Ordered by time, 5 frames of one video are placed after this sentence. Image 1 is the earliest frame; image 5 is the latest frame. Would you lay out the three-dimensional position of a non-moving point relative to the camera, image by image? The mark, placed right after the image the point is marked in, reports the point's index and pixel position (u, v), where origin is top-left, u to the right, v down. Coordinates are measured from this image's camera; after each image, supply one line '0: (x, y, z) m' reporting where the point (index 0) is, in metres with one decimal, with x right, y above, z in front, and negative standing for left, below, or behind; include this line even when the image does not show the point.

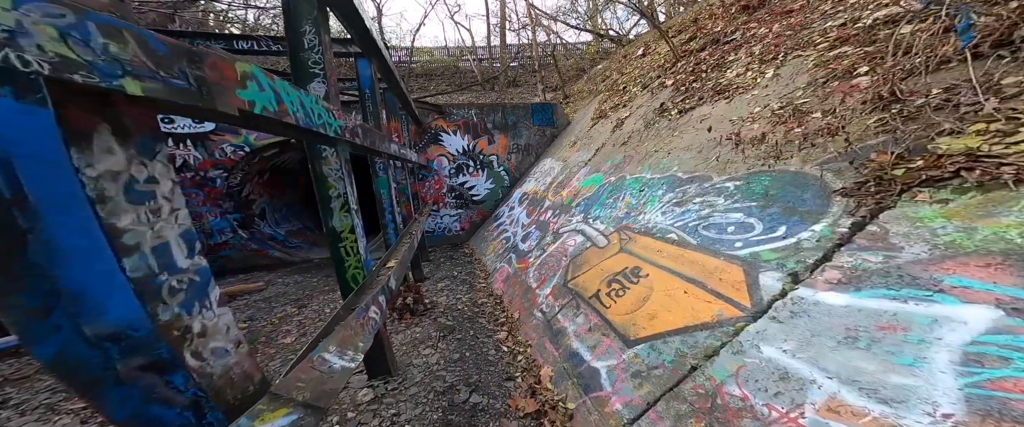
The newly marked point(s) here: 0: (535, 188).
0: (+0.6, +0.5, +8.0) m
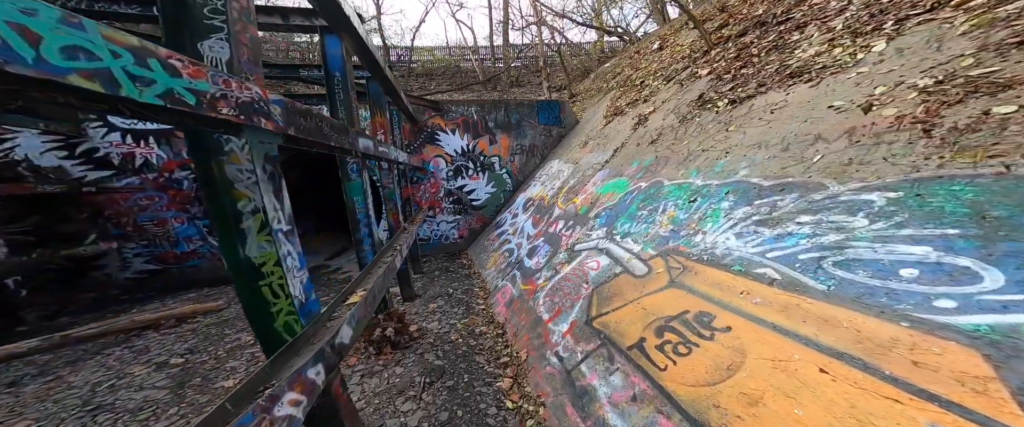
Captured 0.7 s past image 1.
0: (+0.6, +0.3, +7.2) m
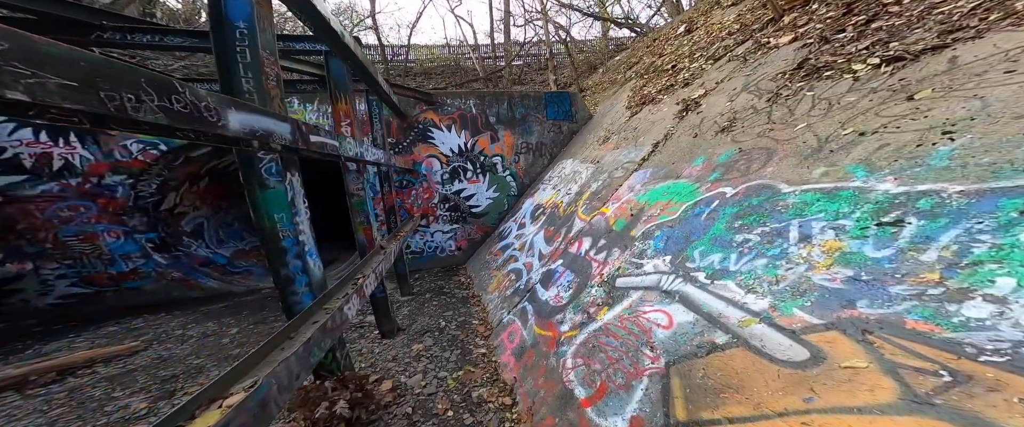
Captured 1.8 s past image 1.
0: (+0.7, +0.2, +5.9) m
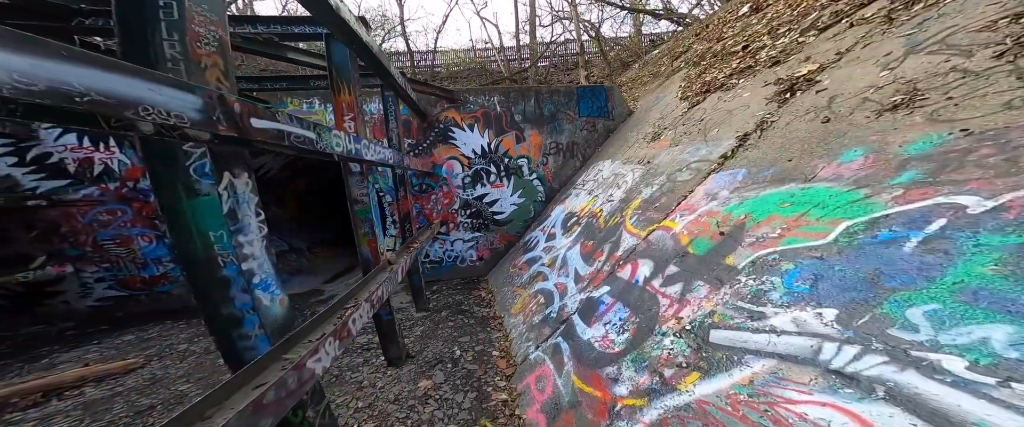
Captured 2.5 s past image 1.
0: (+1.1, 0.0, +5.0) m
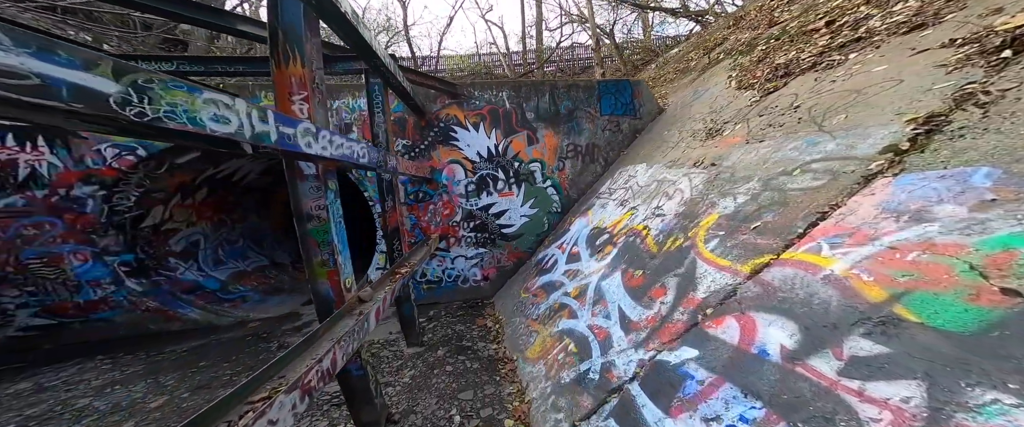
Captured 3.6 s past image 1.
0: (+1.3, -0.2, +3.9) m
